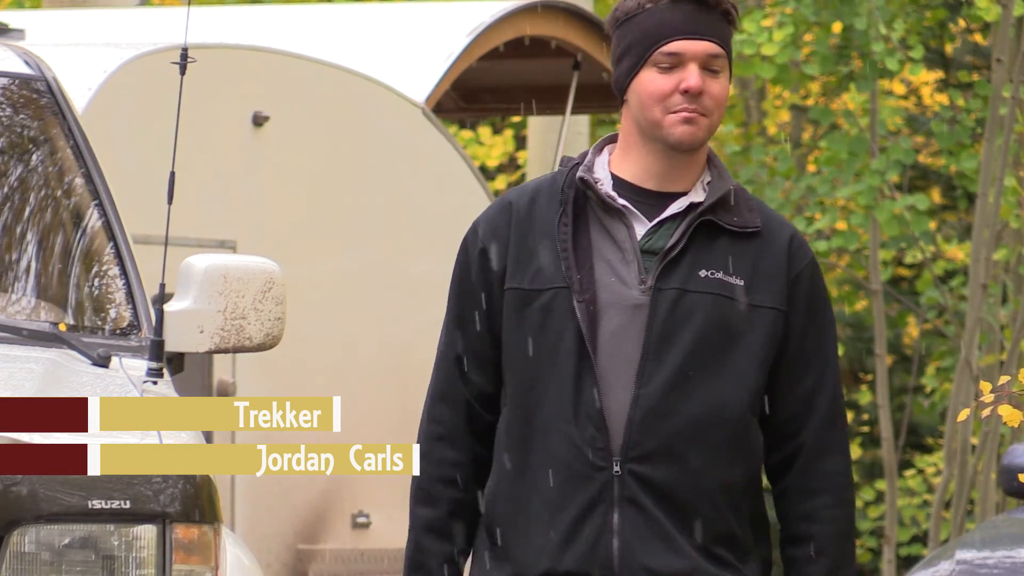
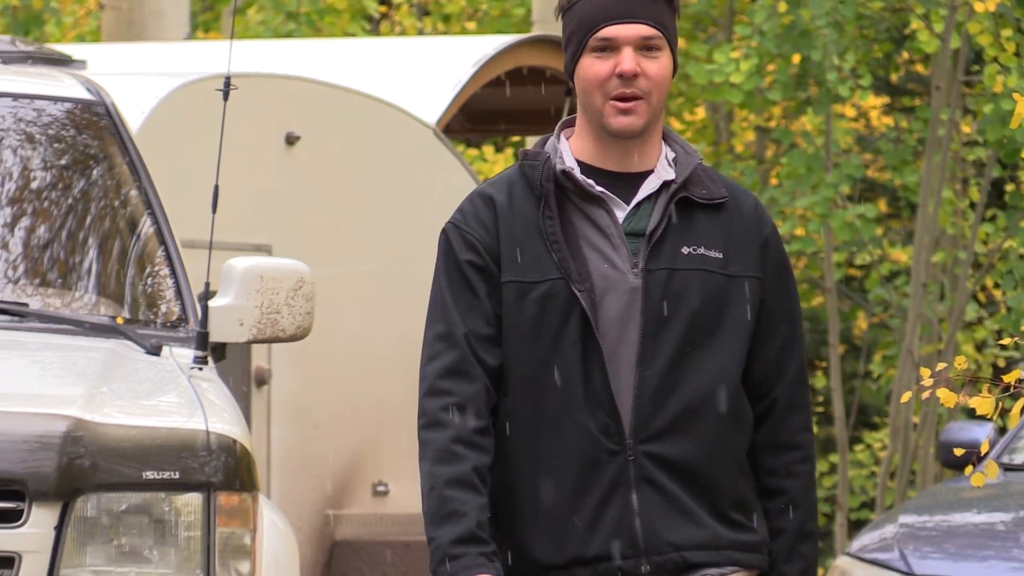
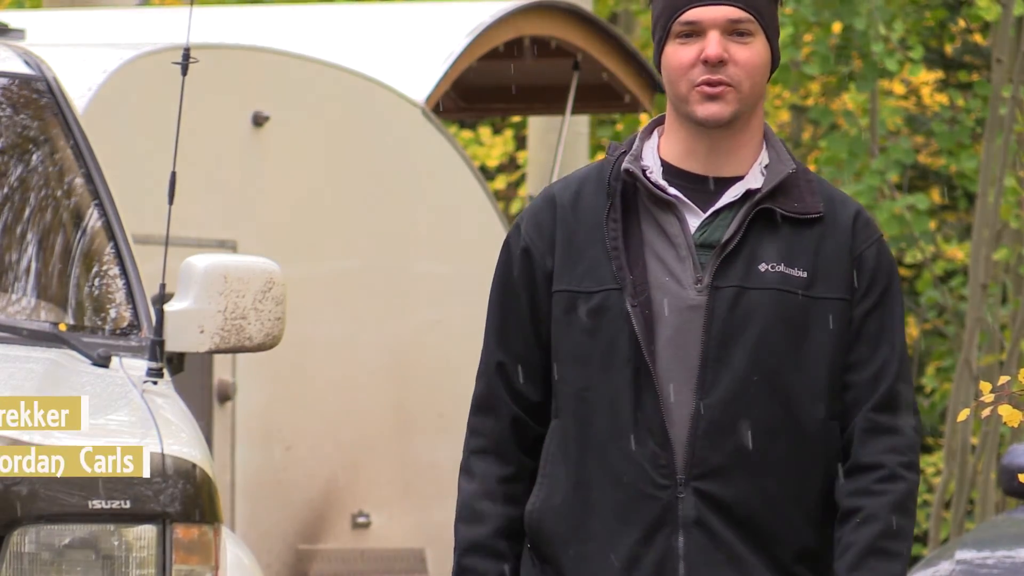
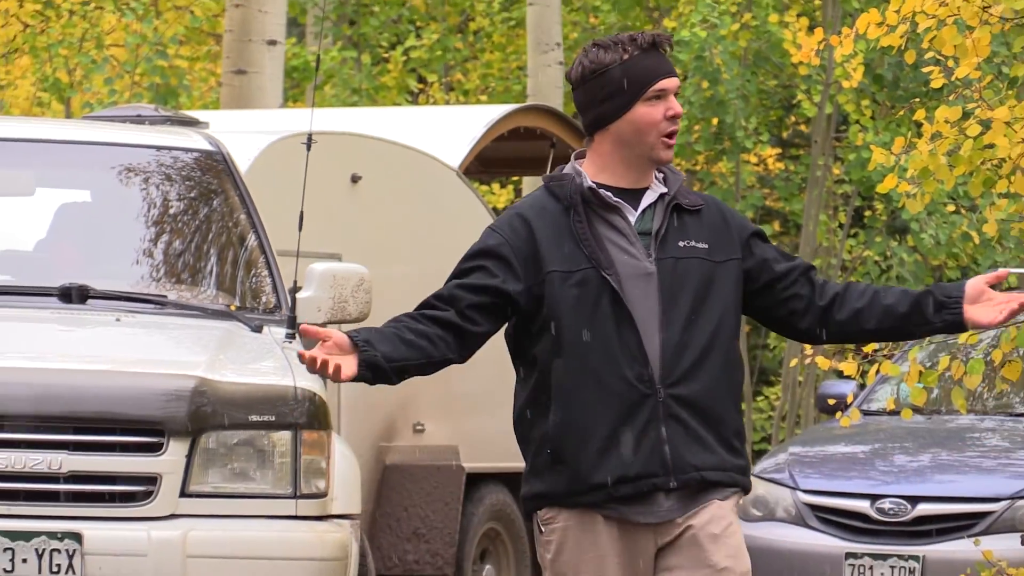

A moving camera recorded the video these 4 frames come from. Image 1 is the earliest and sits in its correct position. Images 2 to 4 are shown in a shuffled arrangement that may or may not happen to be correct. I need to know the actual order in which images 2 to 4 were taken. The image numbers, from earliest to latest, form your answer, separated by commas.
3, 2, 4
